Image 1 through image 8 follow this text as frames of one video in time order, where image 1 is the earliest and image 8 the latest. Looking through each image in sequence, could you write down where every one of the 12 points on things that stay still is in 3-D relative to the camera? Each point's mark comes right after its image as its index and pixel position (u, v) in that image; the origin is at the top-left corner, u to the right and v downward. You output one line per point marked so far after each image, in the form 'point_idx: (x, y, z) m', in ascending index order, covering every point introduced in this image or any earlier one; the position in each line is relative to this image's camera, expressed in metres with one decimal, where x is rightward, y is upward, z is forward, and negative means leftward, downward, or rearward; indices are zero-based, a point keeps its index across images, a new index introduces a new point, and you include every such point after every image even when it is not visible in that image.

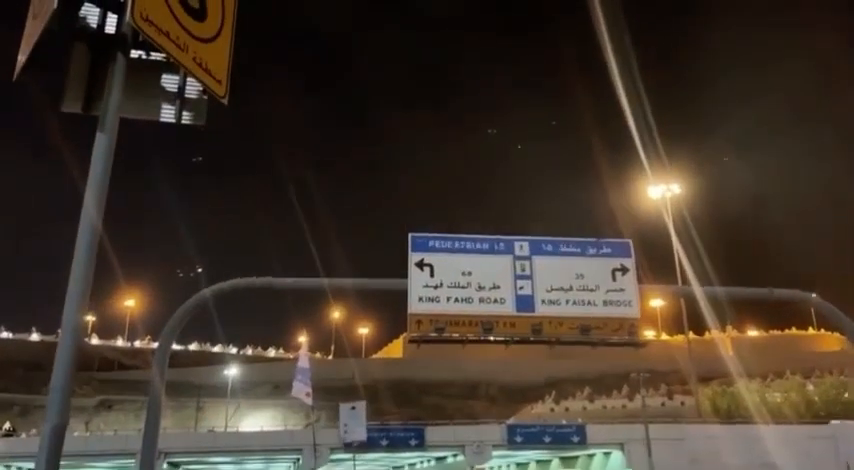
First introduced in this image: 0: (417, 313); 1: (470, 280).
0: (-0.1, -1.2, +12.8) m
1: (+0.8, -0.6, +13.2) m
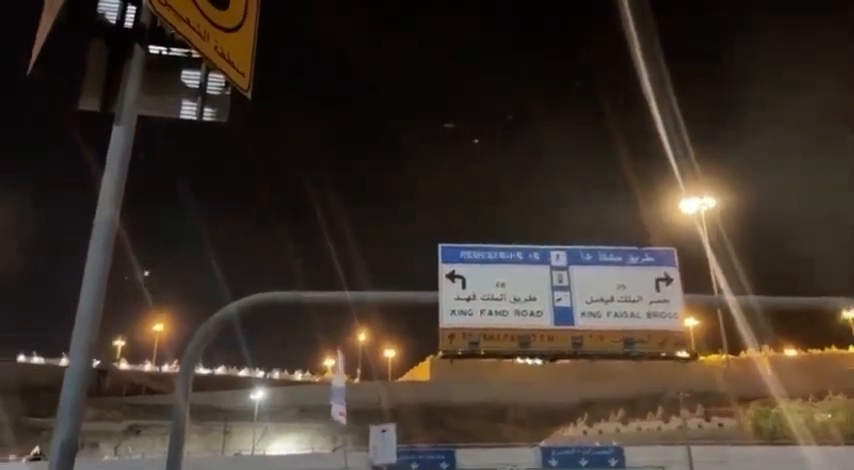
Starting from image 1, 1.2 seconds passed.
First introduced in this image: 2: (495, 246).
0: (+0.4, -1.3, +12.3) m
1: (+1.3, -0.8, +12.7) m
2: (+1.1, -0.1, +13.1) m
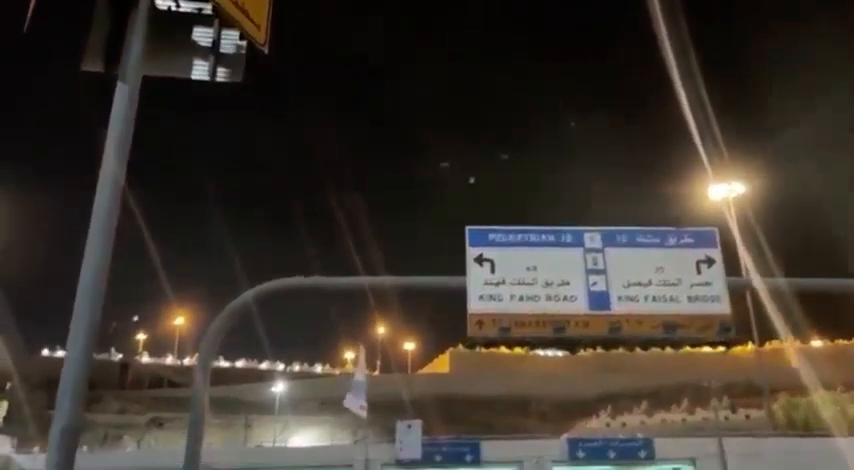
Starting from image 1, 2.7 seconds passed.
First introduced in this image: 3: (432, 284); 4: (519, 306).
0: (+0.8, -1.1, +11.8) m
1: (+1.7, -0.6, +12.1) m
2: (+1.5, +0.2, +12.5) m
3: (0.0, -0.6, +11.1) m
4: (+1.4, -1.0, +11.9) m
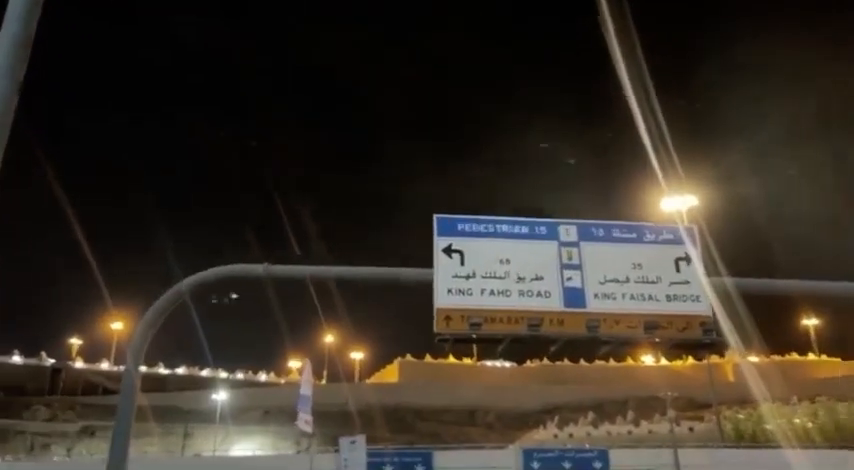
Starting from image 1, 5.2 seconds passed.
0: (+0.2, -1.0, +11.0) m
1: (+1.1, -0.5, +11.4) m
2: (+0.9, +0.2, +11.8) m
3: (-0.5, -0.5, +10.3) m
4: (+0.8, -0.9, +11.2) m
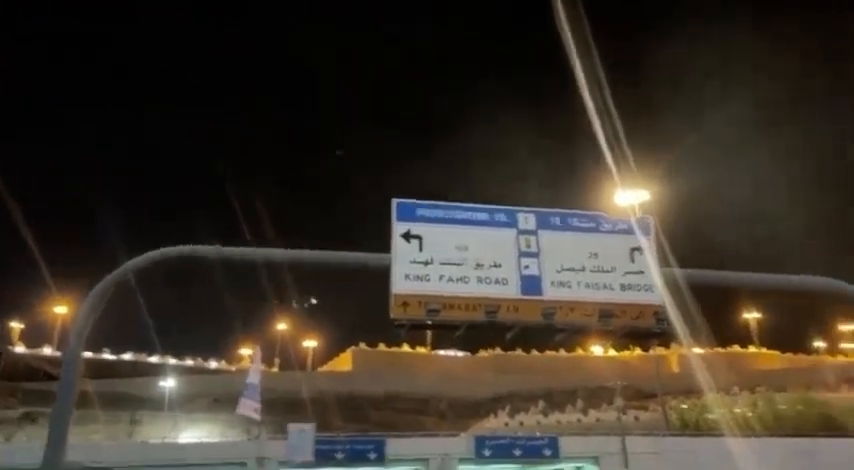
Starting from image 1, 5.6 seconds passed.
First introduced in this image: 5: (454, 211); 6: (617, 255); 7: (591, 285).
0: (-0.3, -0.8, +11.0) m
1: (+0.5, -0.3, +11.4) m
2: (+0.3, +0.4, +11.8) m
3: (-1.0, -0.3, +10.2) m
4: (+0.3, -0.7, +11.2) m
5: (+0.4, +0.3, +11.8) m
6: (+2.7, -0.3, +12.0) m
7: (+2.3, -0.7, +11.7) m
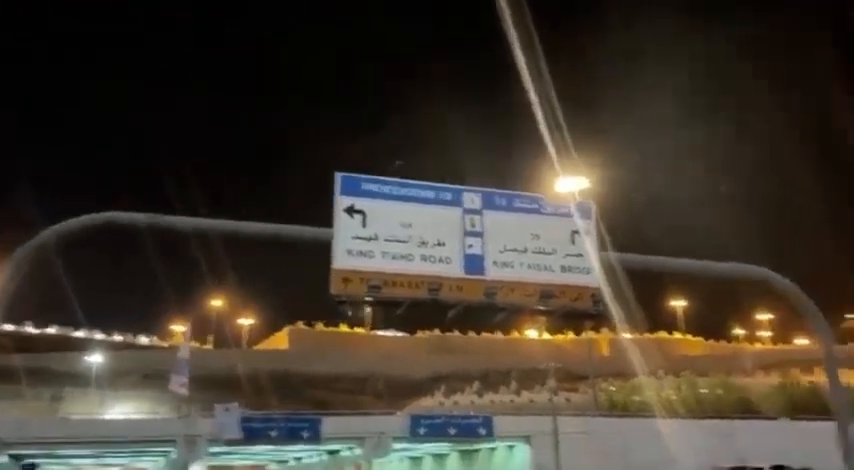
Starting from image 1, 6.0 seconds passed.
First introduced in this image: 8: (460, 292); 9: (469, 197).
0: (-1.1, -0.5, +10.9) m
1: (-0.3, 0.0, +11.4) m
2: (-0.5, +0.7, +11.8) m
3: (-1.7, 0.0, +10.1) m
4: (-0.5, -0.4, +11.2) m
5: (-0.4, +0.7, +11.8) m
6: (+1.9, 0.0, +12.2) m
7: (+1.5, -0.5, +11.8) m
8: (+0.4, -0.8, +11.3) m
9: (+0.6, +0.6, +12.0) m
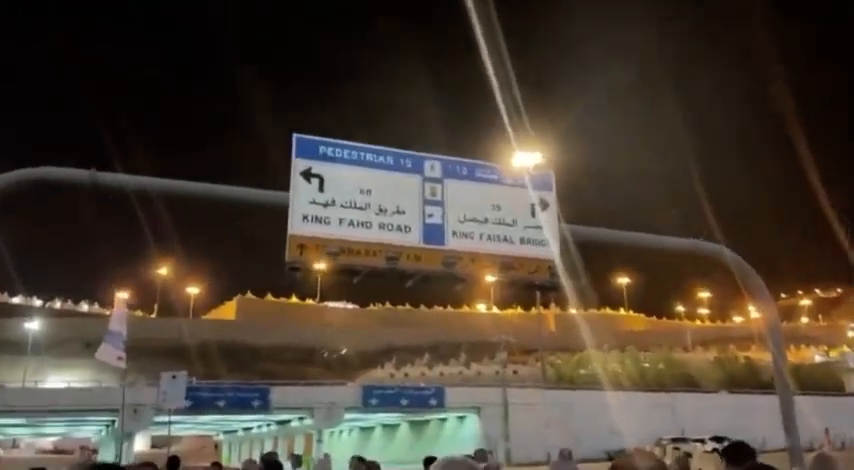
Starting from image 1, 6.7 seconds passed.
0: (-1.7, -0.1, +10.7) m
1: (-0.8, +0.4, +11.2) m
2: (-1.0, +1.2, +11.6) m
3: (-2.2, +0.4, +9.8) m
4: (-1.1, 0.0, +11.0) m
5: (-1.0, +1.1, +11.5) m
6: (+1.3, +0.4, +12.1) m
7: (+0.9, -0.1, +11.7) m
8: (-0.1, -0.4, +11.2) m
9: (0.0, +1.0, +11.8) m
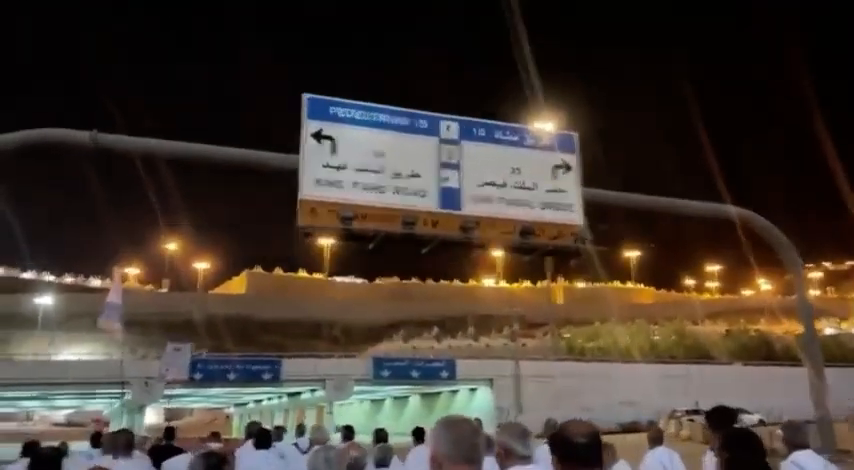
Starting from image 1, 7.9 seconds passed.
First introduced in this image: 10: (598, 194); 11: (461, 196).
0: (-1.5, +0.4, +10.4) m
1: (-0.6, +0.9, +10.9) m
2: (-0.8, +1.6, +11.2) m
3: (-2.0, +0.8, +9.4) m
4: (-0.9, +0.4, +10.6) m
5: (-0.8, +1.5, +11.1) m
6: (+1.5, +0.8, +11.7) m
7: (+1.1, +0.4, +11.3) m
8: (+0.1, +0.1, +10.9) m
9: (+0.2, +1.5, +11.4) m
10: (+2.3, +0.5, +11.2) m
11: (+0.4, +0.5, +11.1) m
